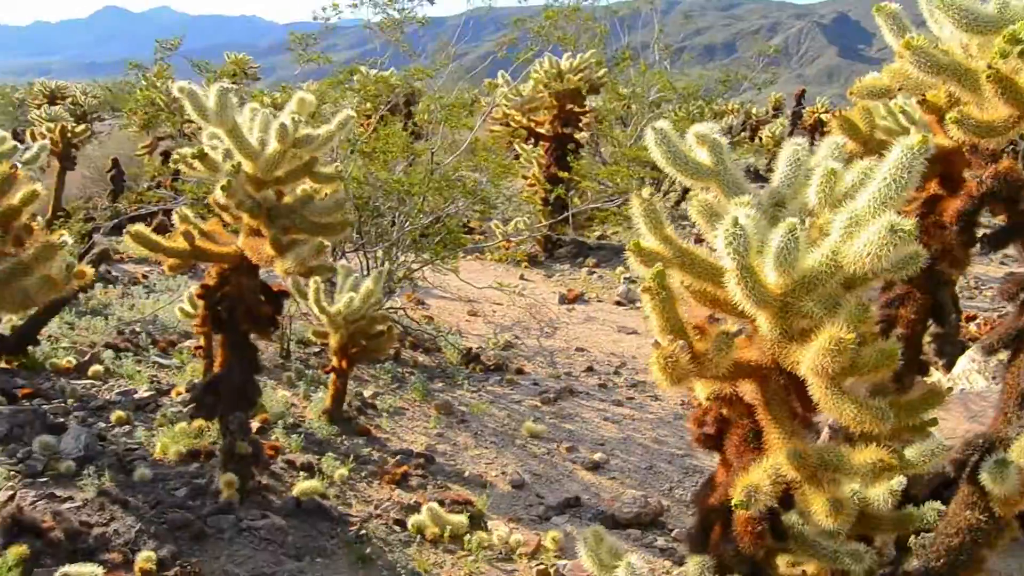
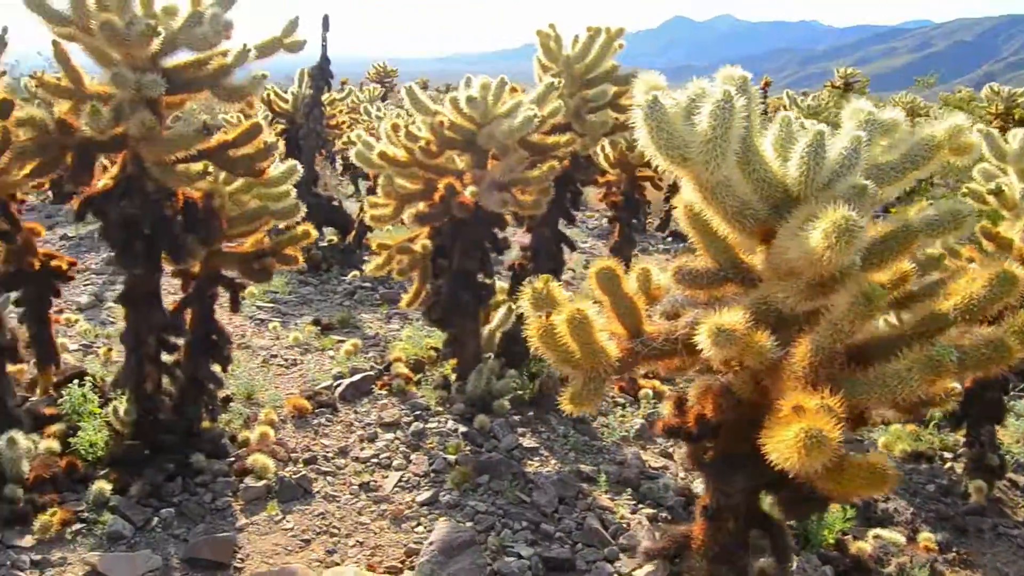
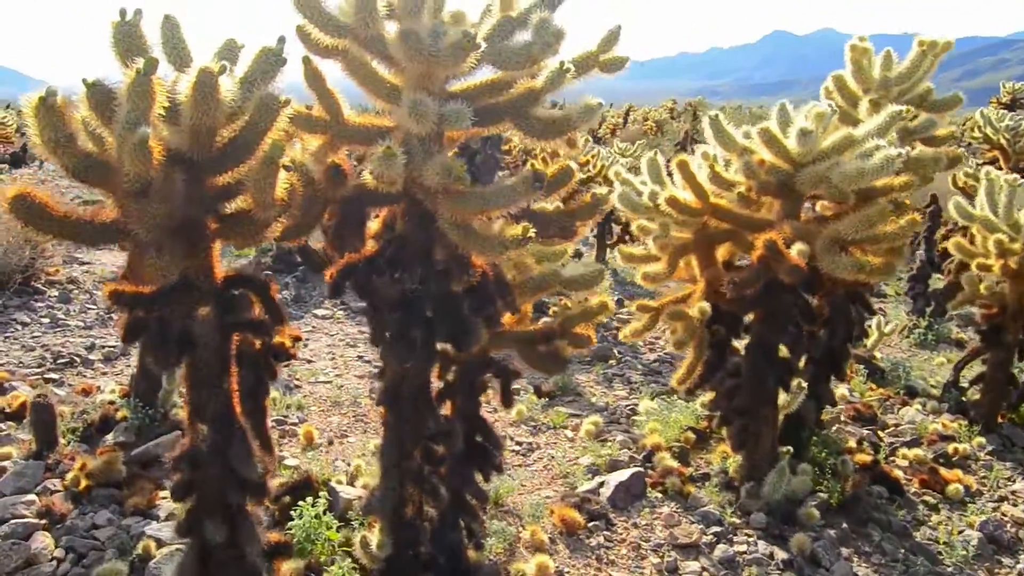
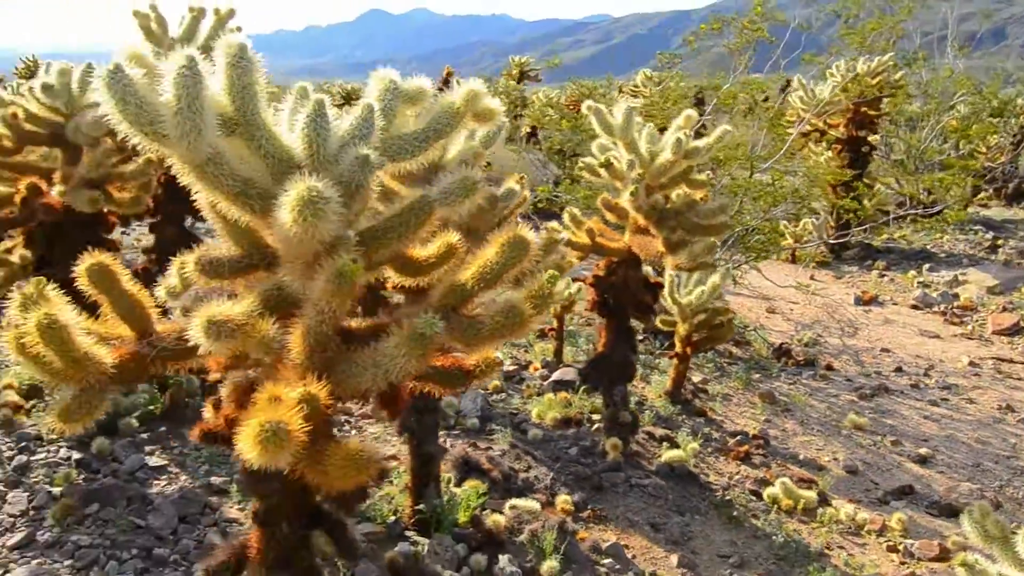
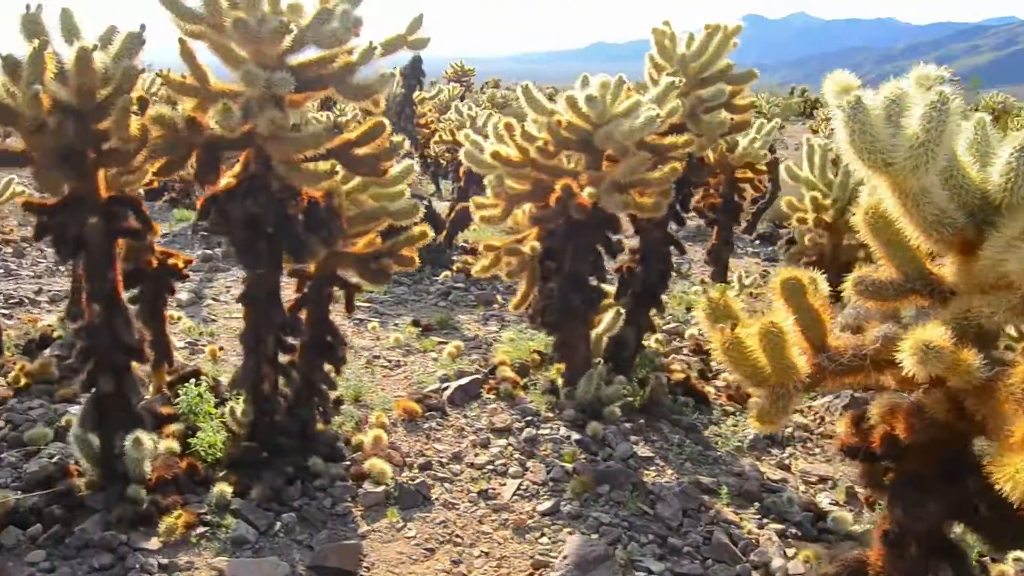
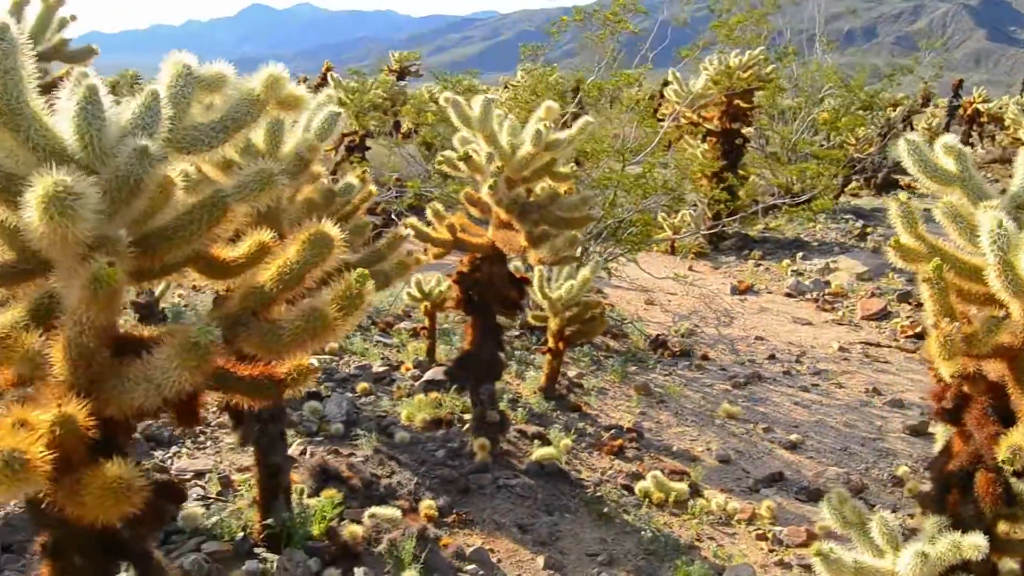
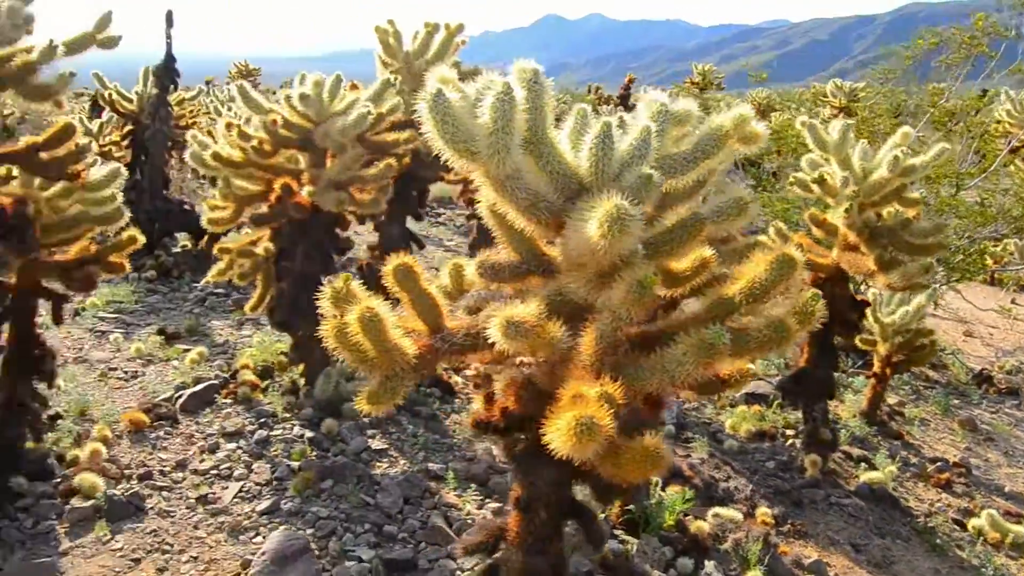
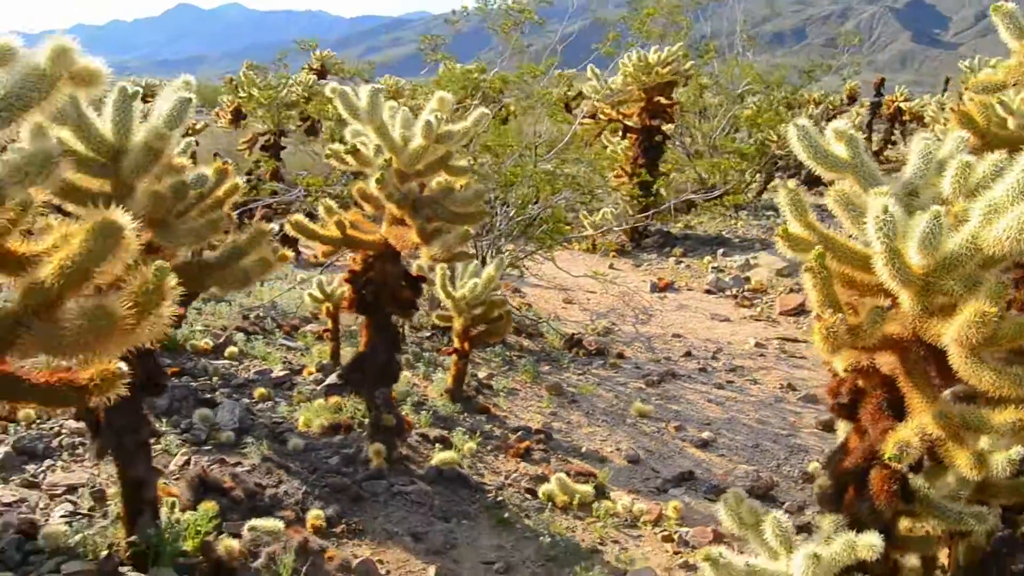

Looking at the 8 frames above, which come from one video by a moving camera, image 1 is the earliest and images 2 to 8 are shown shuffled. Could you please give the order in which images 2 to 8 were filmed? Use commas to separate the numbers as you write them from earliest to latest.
8, 6, 4, 7, 2, 5, 3
